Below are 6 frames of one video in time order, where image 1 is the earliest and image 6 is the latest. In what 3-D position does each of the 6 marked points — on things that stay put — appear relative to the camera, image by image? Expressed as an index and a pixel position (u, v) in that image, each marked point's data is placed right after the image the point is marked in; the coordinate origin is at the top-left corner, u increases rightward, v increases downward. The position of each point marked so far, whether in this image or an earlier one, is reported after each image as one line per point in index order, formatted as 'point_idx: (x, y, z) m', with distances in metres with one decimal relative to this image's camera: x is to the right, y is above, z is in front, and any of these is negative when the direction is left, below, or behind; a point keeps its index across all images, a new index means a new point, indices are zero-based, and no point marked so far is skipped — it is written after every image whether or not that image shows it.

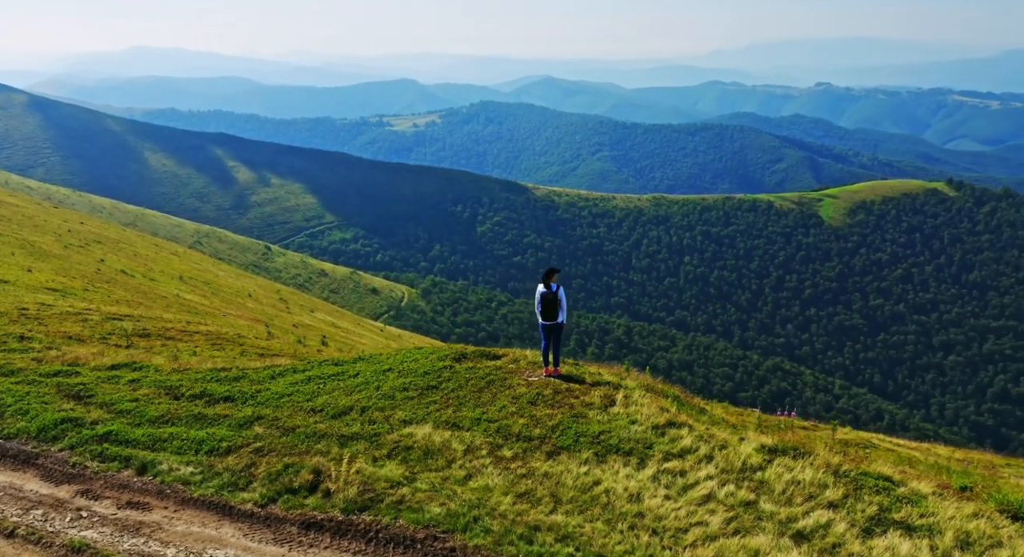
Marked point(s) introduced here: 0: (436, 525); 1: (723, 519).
0: (-1.3, -4.5, +16.3) m
1: (+3.7, -4.3, +15.8) m
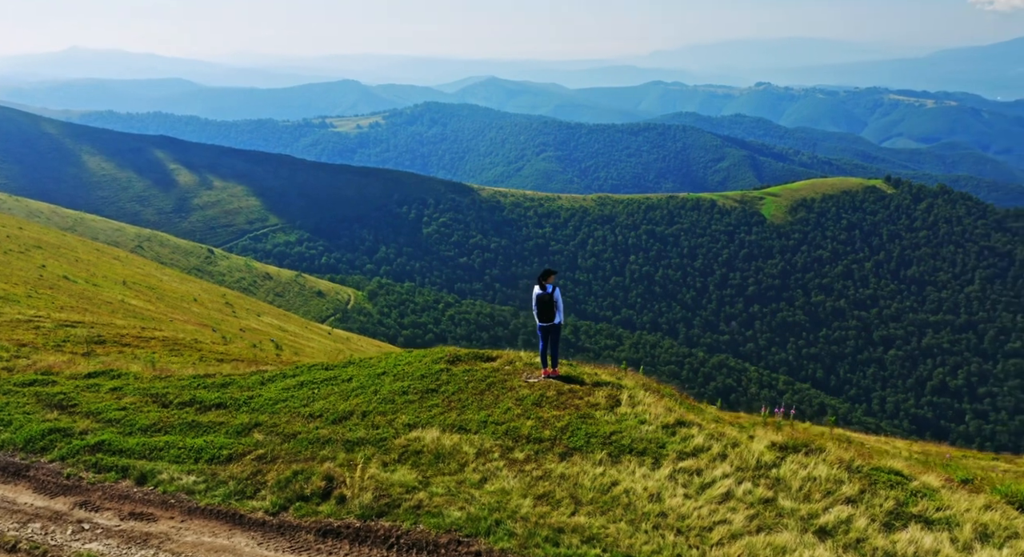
0: (-0.9, -4.5, +16.2) m
1: (+4.2, -4.3, +15.9) m
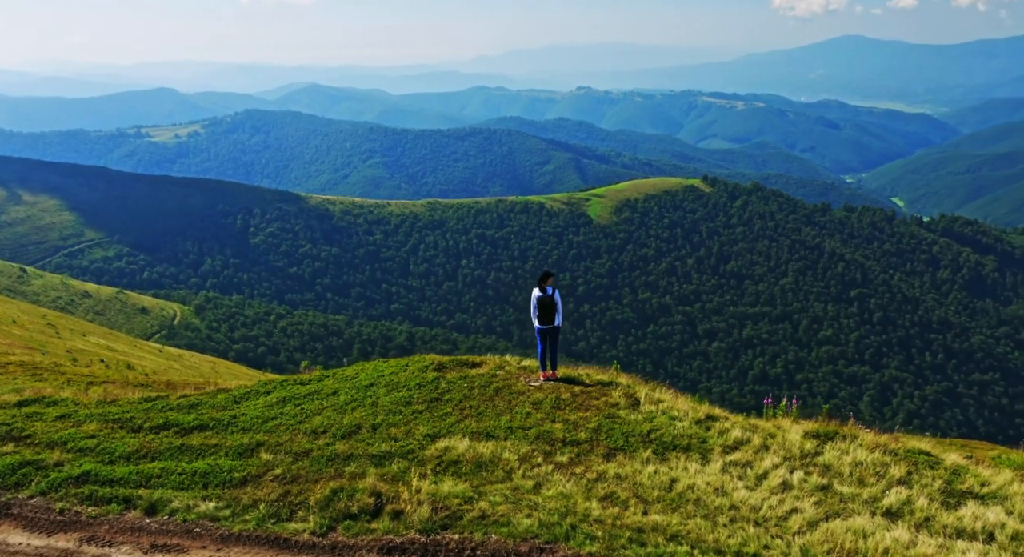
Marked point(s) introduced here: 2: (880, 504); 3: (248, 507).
0: (+0.4, -4.6, +15.9) m
1: (+5.5, -4.1, +16.2) m
2: (+6.7, -4.1, +16.4) m
3: (-5.7, -4.9, +19.4) m
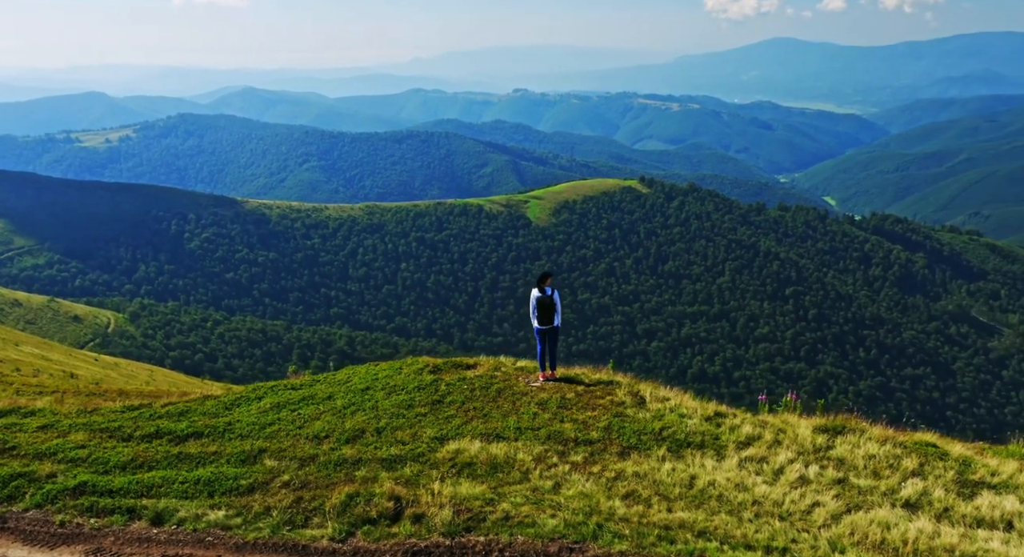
0: (+0.9, -4.5, +15.8) m
1: (+6.0, -4.1, +16.4) m
2: (+7.2, -4.0, +16.7) m
3: (-5.4, -5.0, +19.1) m
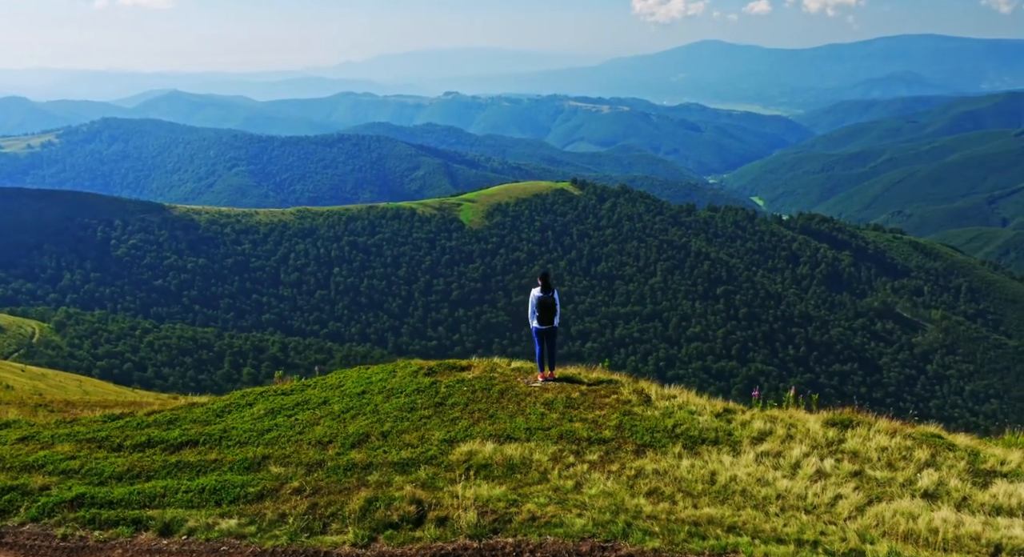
0: (+1.4, -4.5, +15.8) m
1: (+6.4, -4.0, +16.6) m
2: (+7.6, -3.9, +17.0) m
3: (-5.0, -5.1, +18.8) m
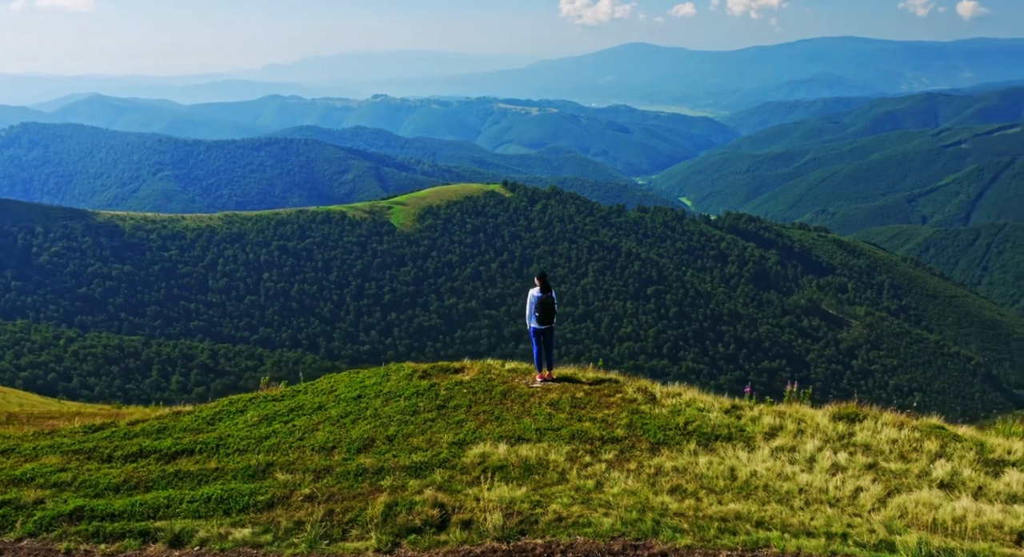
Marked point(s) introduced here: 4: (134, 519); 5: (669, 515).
0: (+1.9, -4.5, +15.9) m
1: (+6.9, -3.9, +16.9) m
2: (+8.1, -3.8, +17.3) m
3: (-4.6, -5.2, +18.5) m
4: (-8.3, -5.3, +20.0) m
5: (+2.8, -4.3, +16.3) m
